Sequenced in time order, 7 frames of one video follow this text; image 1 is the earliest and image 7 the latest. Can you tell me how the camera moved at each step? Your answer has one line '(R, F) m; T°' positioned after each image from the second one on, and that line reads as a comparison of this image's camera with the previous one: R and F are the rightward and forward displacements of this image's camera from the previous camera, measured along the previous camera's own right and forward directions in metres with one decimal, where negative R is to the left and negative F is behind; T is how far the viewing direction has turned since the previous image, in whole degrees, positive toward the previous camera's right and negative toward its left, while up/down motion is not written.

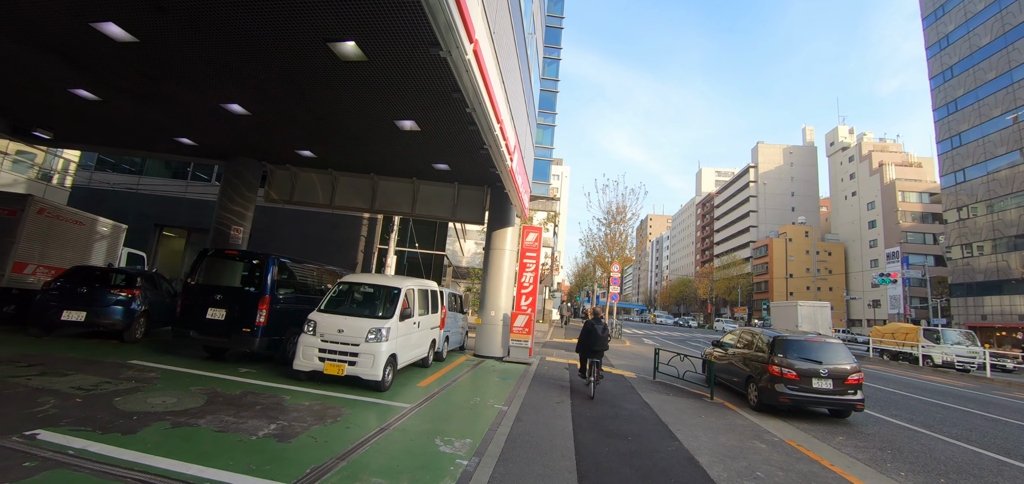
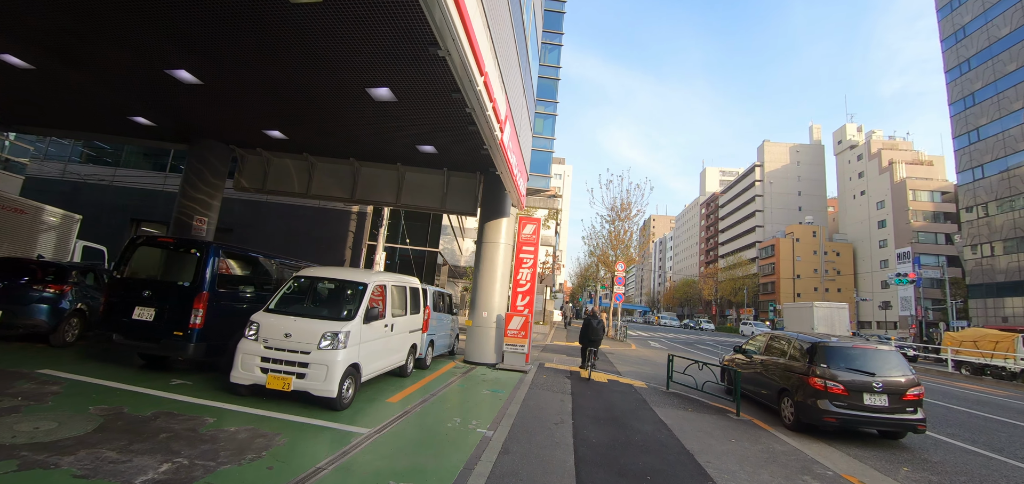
(+0.2, +1.2) m; 0°
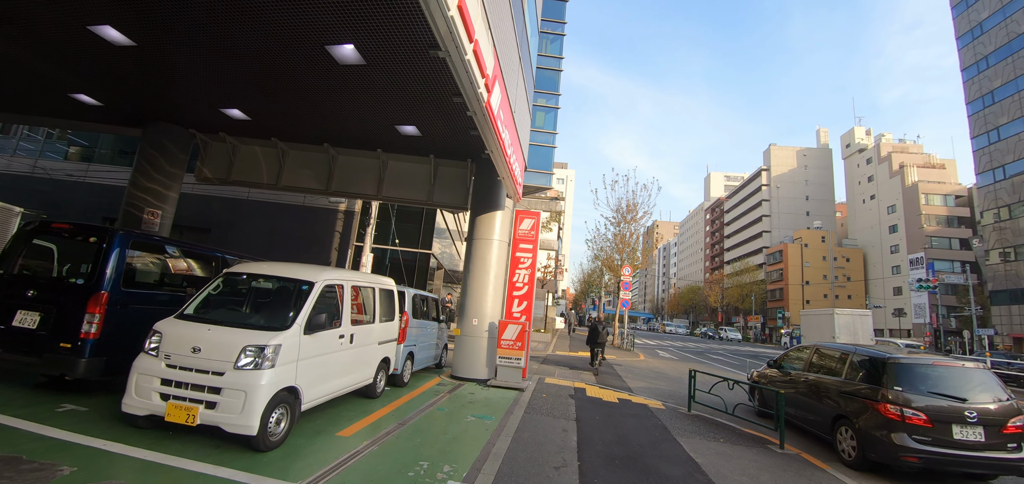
(+0.2, +1.3) m; 0°
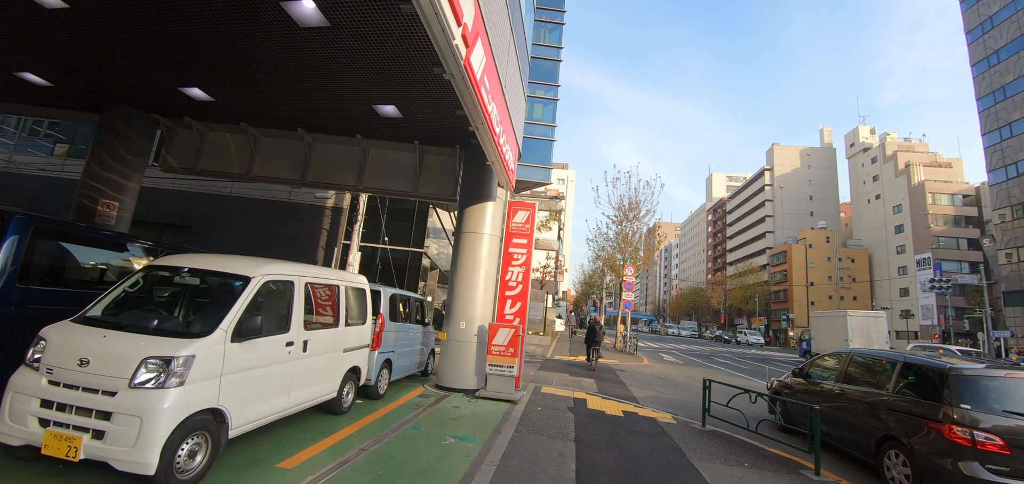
(+0.2, +0.9) m; 0°
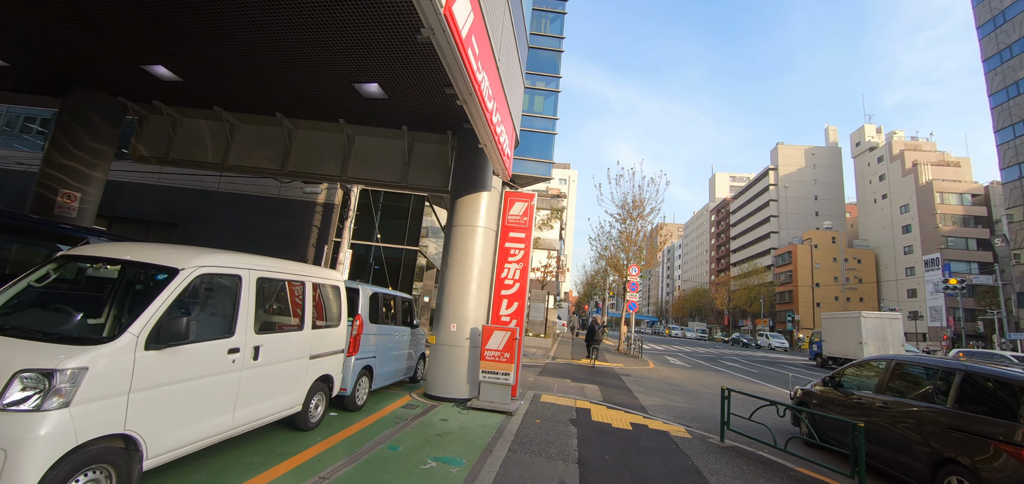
(+0.1, +0.7) m; 0°
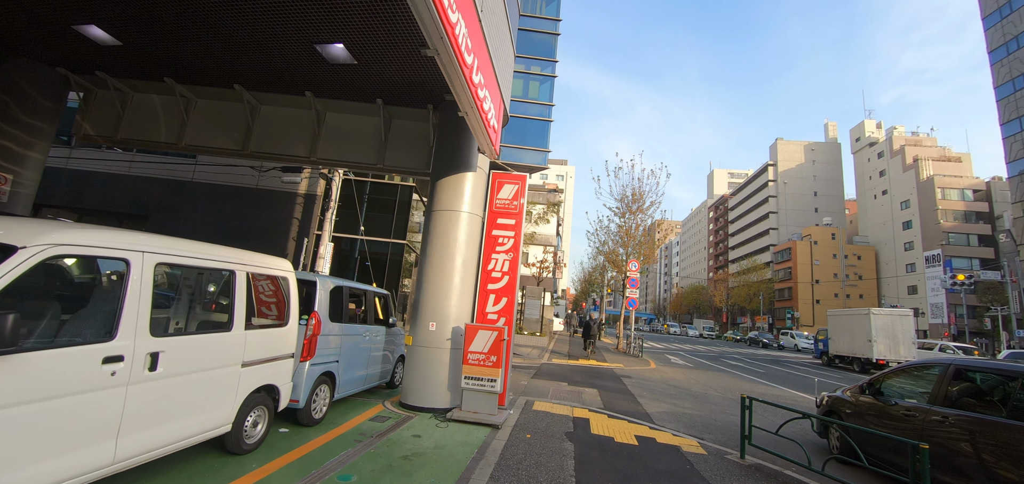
(+0.1, +0.9) m; 0°
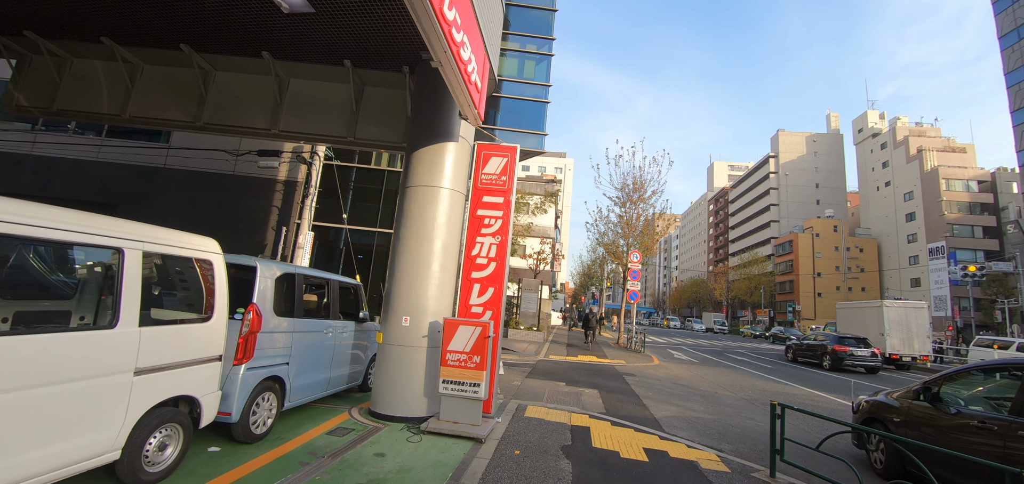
(+0.1, +0.9) m; 0°
